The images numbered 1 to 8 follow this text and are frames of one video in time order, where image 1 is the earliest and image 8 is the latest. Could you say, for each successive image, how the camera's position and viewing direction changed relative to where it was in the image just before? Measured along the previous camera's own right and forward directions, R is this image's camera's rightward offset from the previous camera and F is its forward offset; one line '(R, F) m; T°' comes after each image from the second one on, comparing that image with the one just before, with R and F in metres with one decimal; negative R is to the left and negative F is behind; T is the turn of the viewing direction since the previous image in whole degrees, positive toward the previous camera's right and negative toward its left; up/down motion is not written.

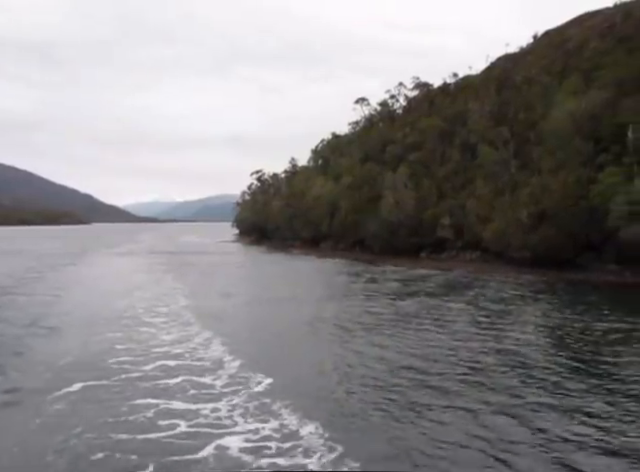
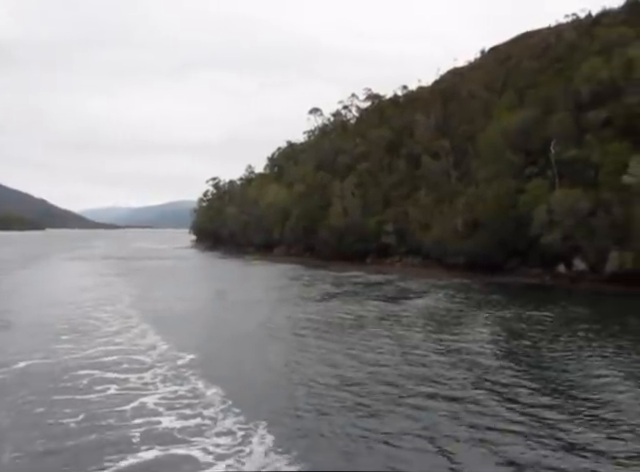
(+1.2, -2.7) m; +3°
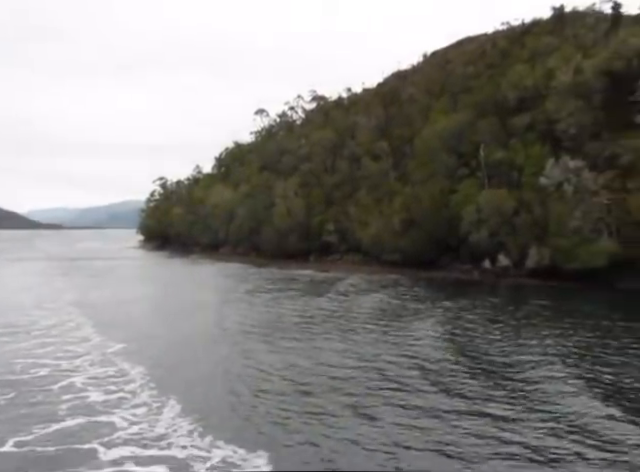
(+0.9, -1.8) m; +4°
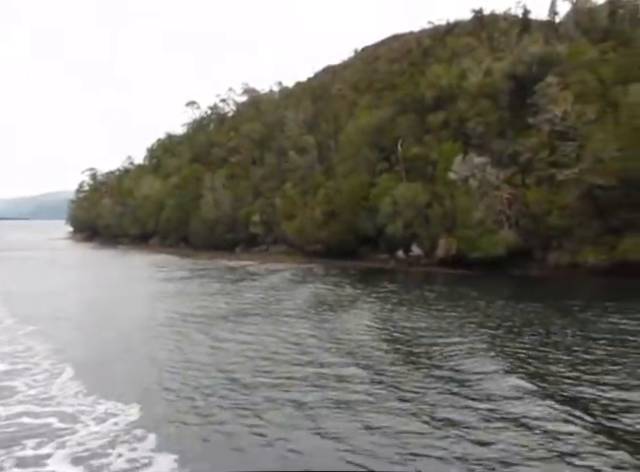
(+1.2, -2.0) m; +6°
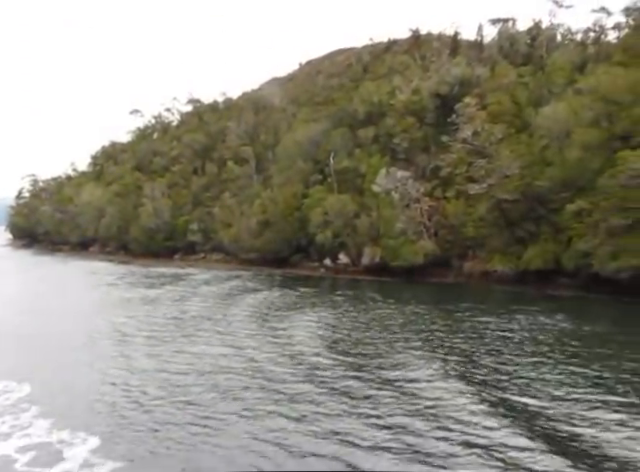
(+1.6, -2.2) m; +4°
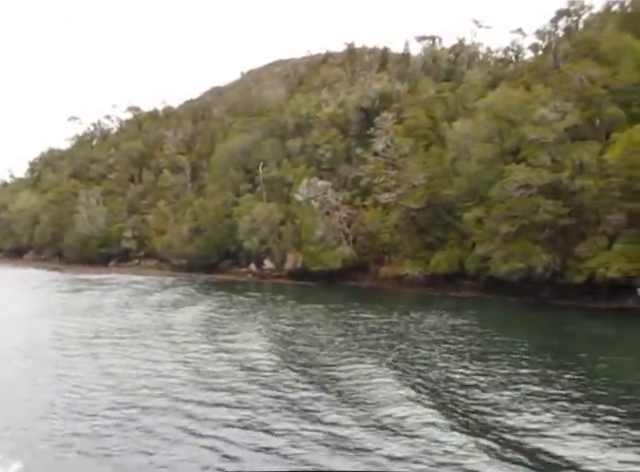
(+2.2, -2.6) m; +4°
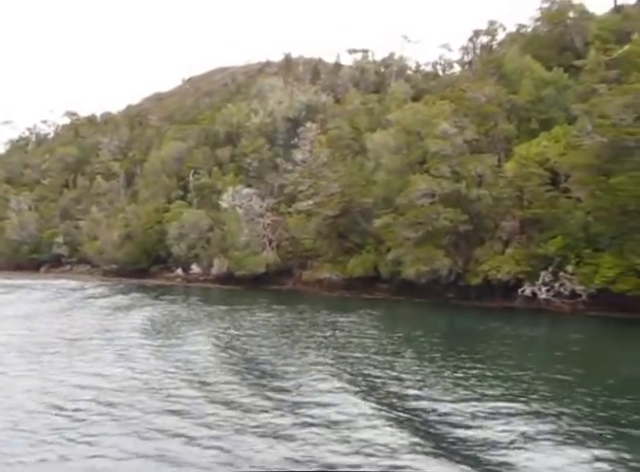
(+2.1, -2.2) m; +4°
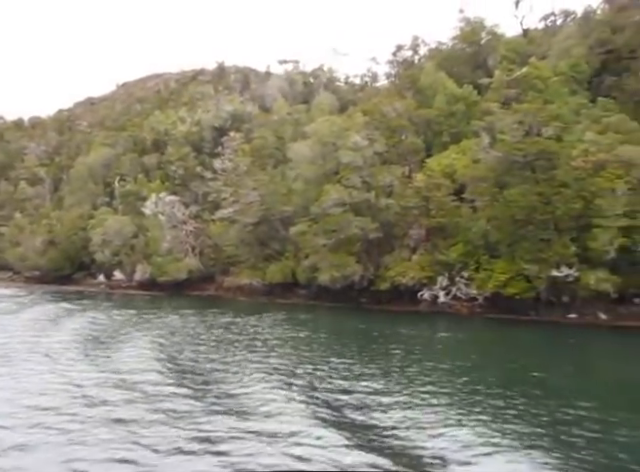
(+1.8, -1.6) m; +5°
